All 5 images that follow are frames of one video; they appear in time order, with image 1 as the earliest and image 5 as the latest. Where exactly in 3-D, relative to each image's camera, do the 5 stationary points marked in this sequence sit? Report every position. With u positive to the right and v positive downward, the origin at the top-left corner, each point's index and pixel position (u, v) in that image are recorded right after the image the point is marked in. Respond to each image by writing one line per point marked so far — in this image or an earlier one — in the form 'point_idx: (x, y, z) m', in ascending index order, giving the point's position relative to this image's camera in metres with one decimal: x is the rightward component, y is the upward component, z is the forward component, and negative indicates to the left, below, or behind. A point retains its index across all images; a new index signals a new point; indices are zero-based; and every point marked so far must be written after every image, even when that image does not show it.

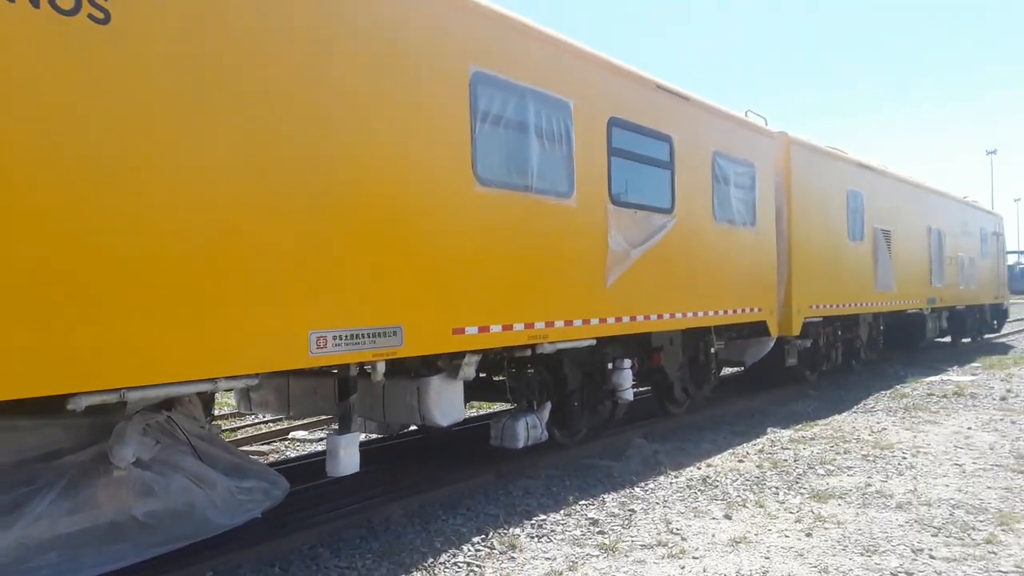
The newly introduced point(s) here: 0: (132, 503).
0: (-1.8, -1.0, +3.6) m
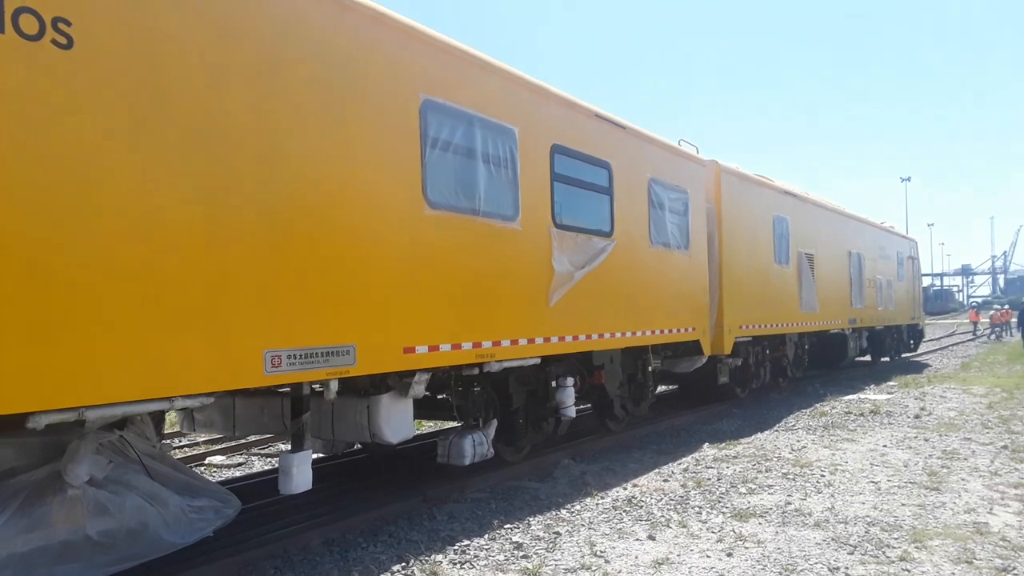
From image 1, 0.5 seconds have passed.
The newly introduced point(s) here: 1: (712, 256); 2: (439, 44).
0: (-2.0, -1.1, +3.6) m
1: (+2.4, +0.4, +9.2) m
2: (-0.5, +1.7, +5.4) m
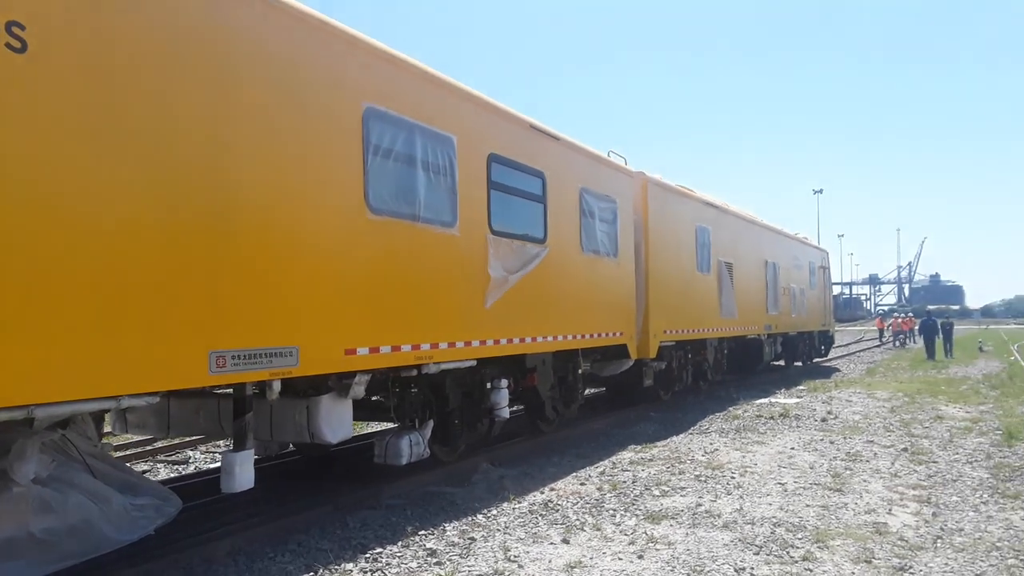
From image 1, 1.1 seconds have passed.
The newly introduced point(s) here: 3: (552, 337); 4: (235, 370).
0: (-2.3, -1.1, +3.6) m
1: (+1.6, +0.3, +9.6) m
2: (-1.0, +1.7, +5.5) m
3: (+0.4, -0.5, +7.6) m
4: (-1.6, -0.5, +4.3) m
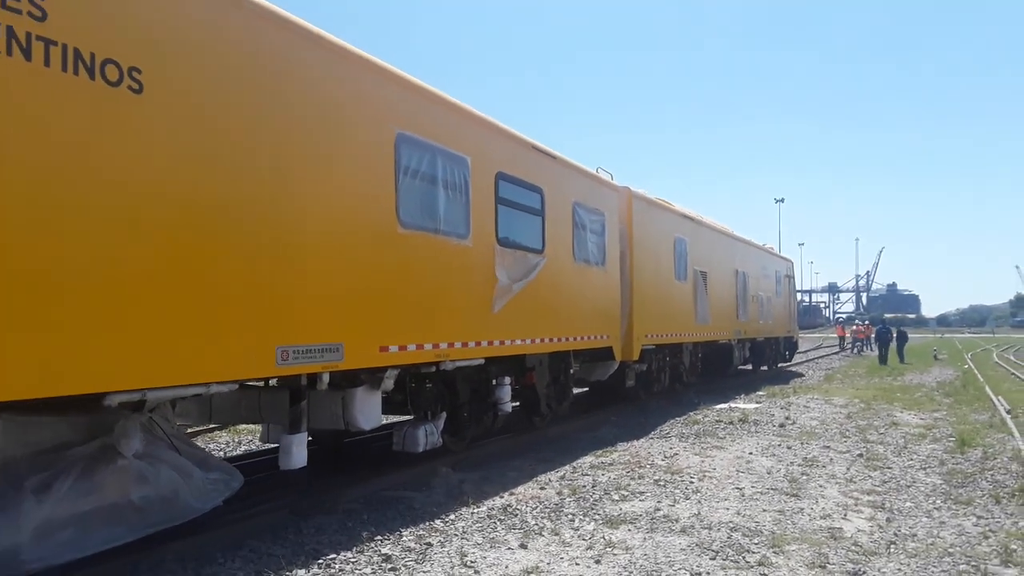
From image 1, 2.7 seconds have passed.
0: (-2.1, -1.1, +4.2) m
1: (+1.5, +0.2, +10.4) m
2: (-0.9, +1.7, +6.2) m
3: (+0.4, -0.6, +8.3) m
4: (-1.4, -0.5, +5.0) m
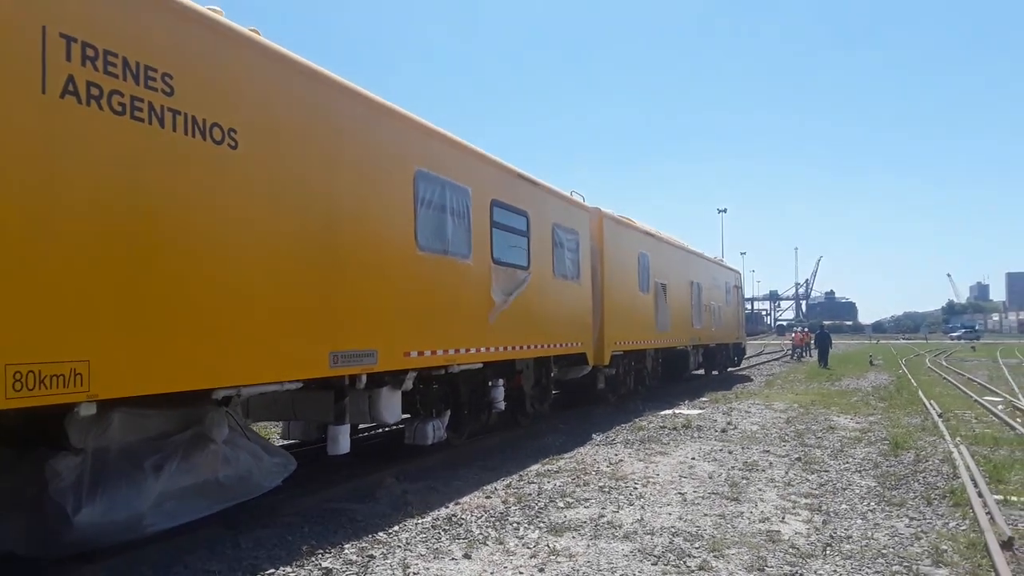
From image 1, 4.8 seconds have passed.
0: (-2.0, -1.2, +5.0) m
1: (+1.3, 0.0, +11.5) m
2: (-0.8, +1.5, +7.2) m
3: (+0.3, -0.7, +9.3) m
4: (-1.3, -0.6, +5.9) m
